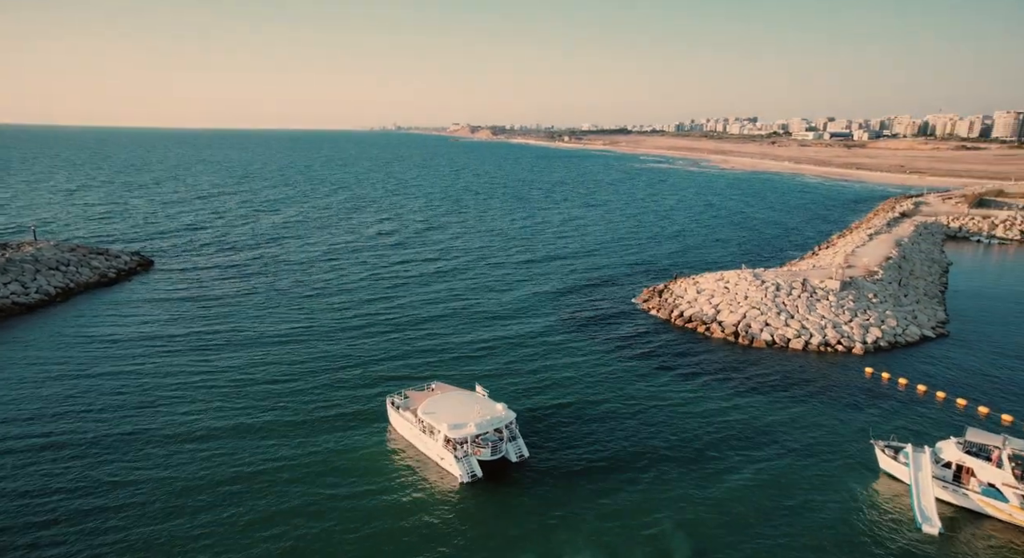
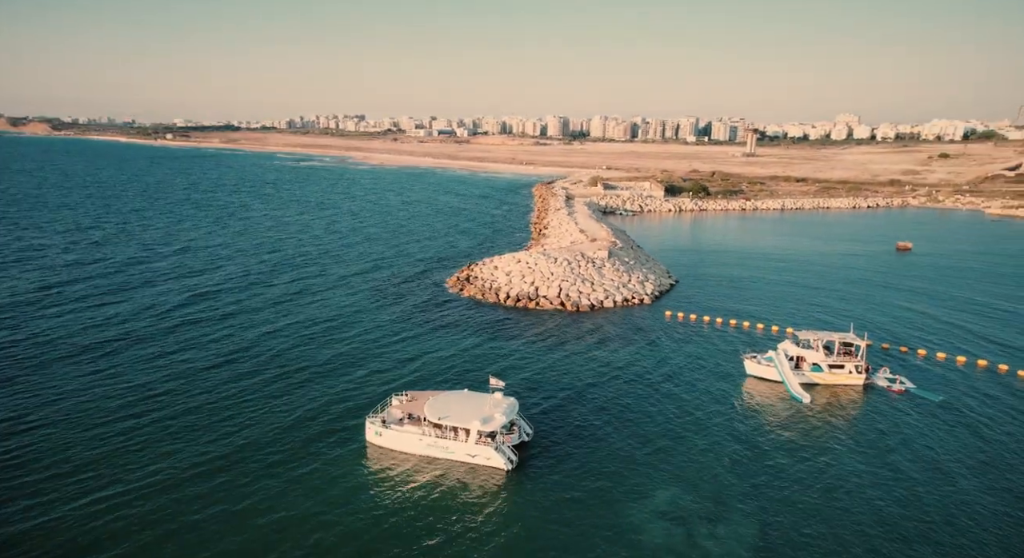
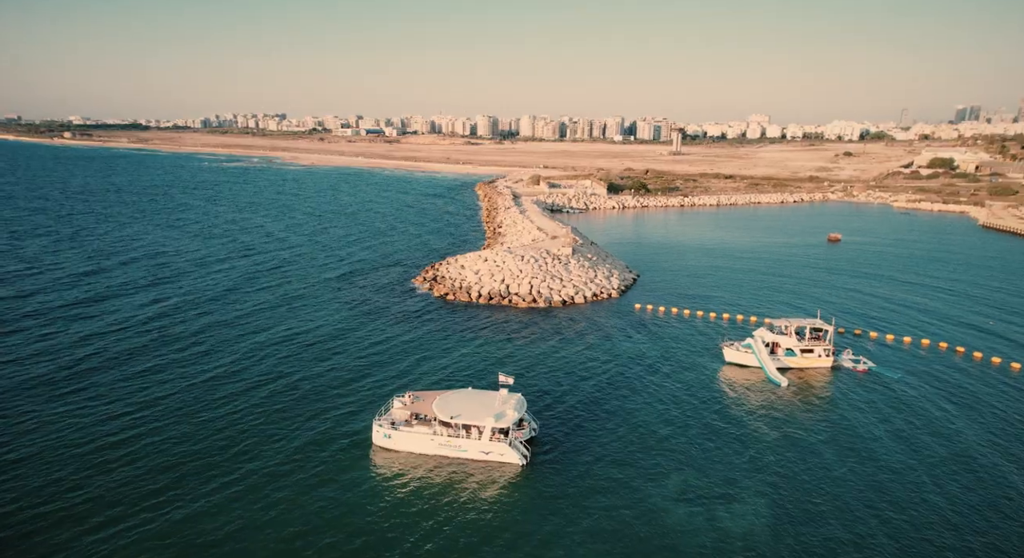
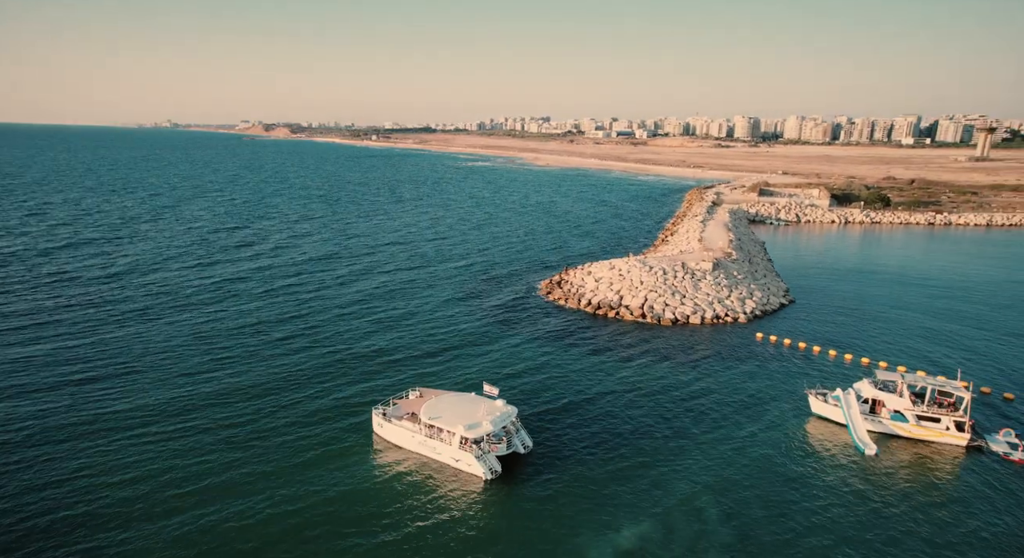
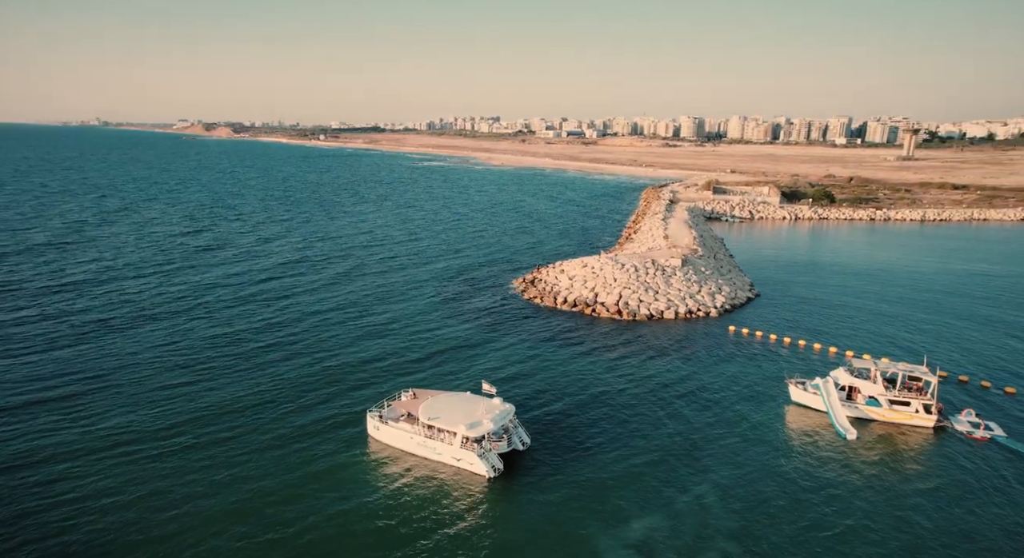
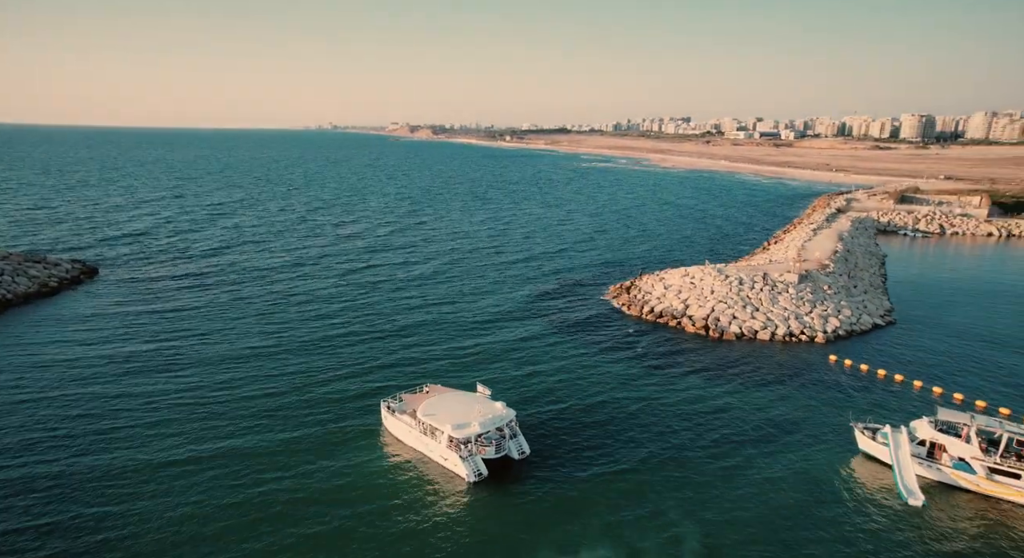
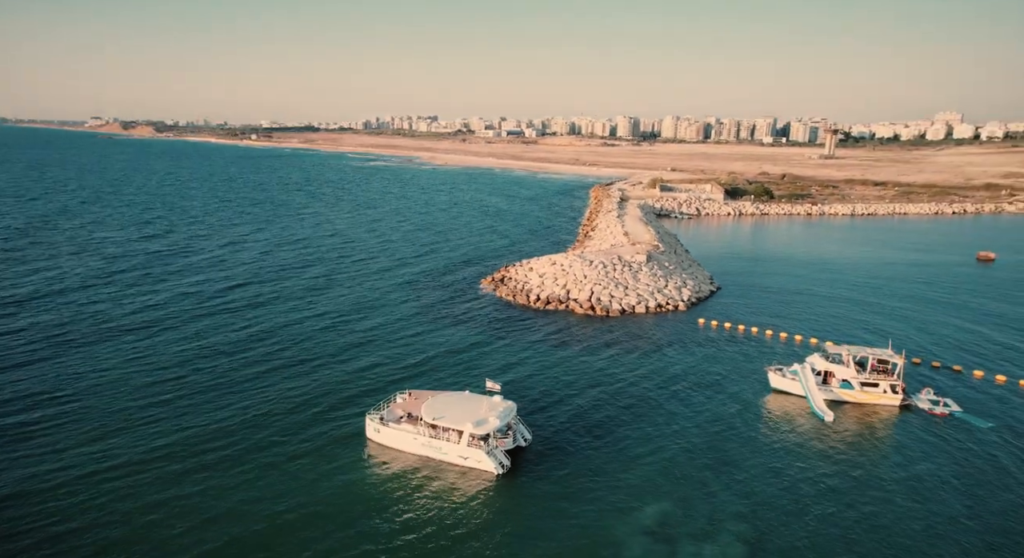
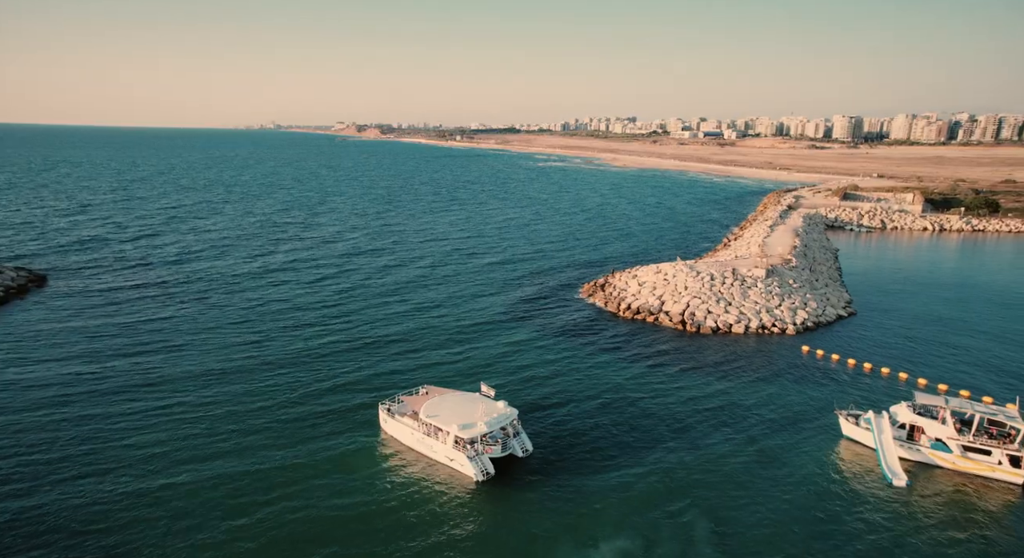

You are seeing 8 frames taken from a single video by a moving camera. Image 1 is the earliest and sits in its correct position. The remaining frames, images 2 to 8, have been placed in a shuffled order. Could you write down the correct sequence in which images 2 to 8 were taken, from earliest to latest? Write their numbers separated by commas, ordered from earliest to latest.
6, 8, 4, 5, 7, 2, 3
